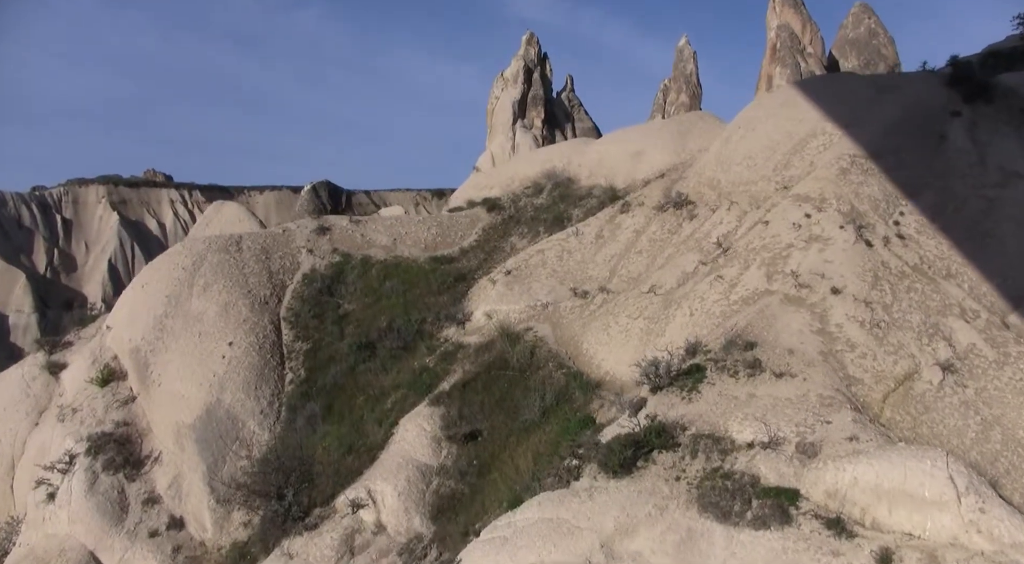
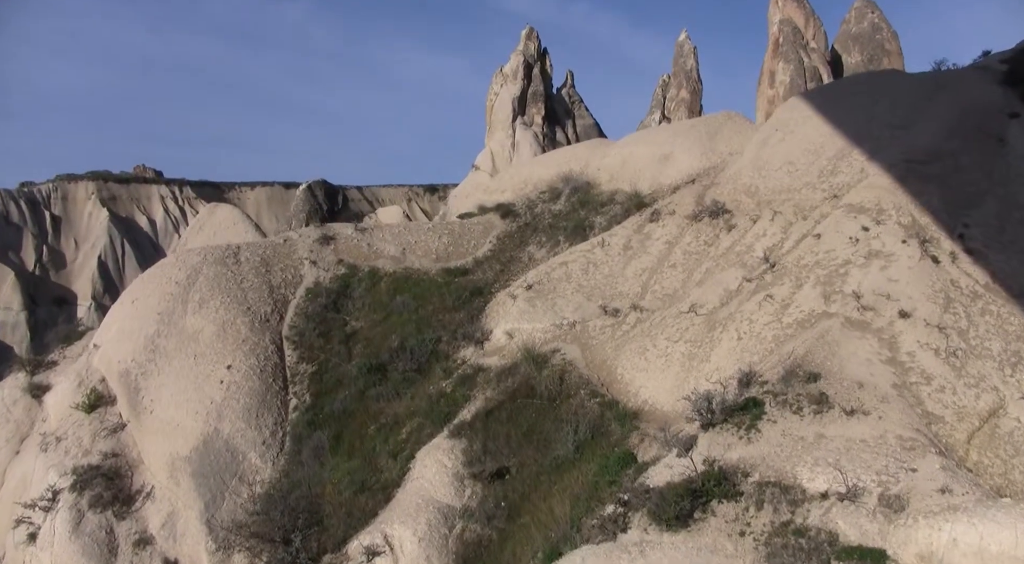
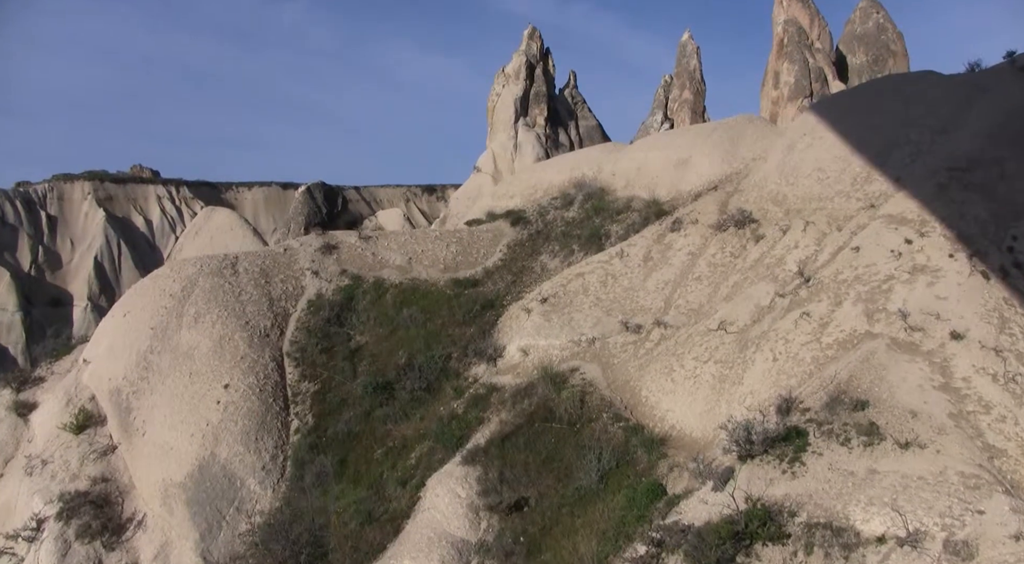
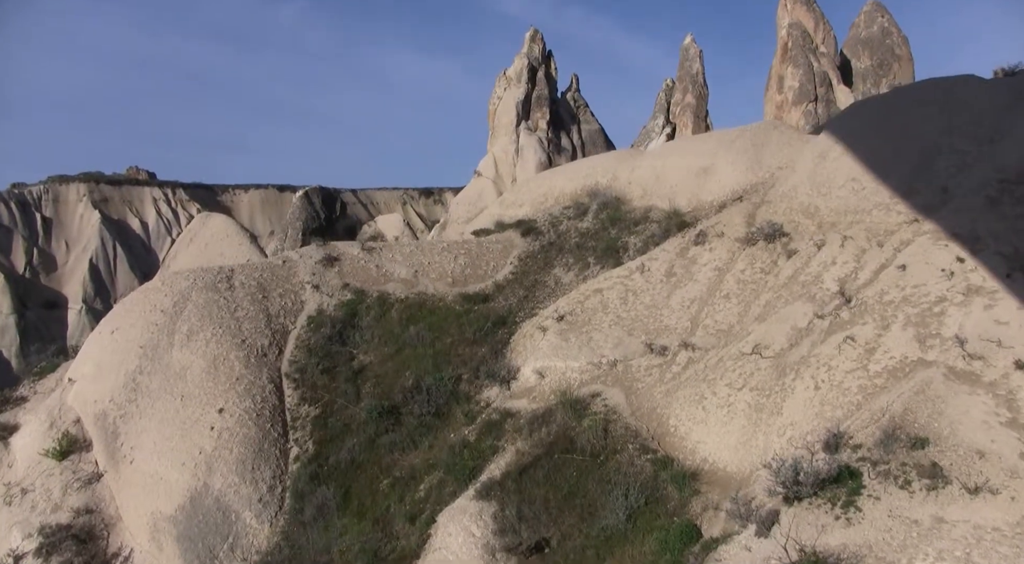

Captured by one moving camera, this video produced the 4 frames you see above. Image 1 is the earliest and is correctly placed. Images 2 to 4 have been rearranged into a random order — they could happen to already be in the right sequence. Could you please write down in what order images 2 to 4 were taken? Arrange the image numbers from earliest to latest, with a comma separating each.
2, 3, 4
